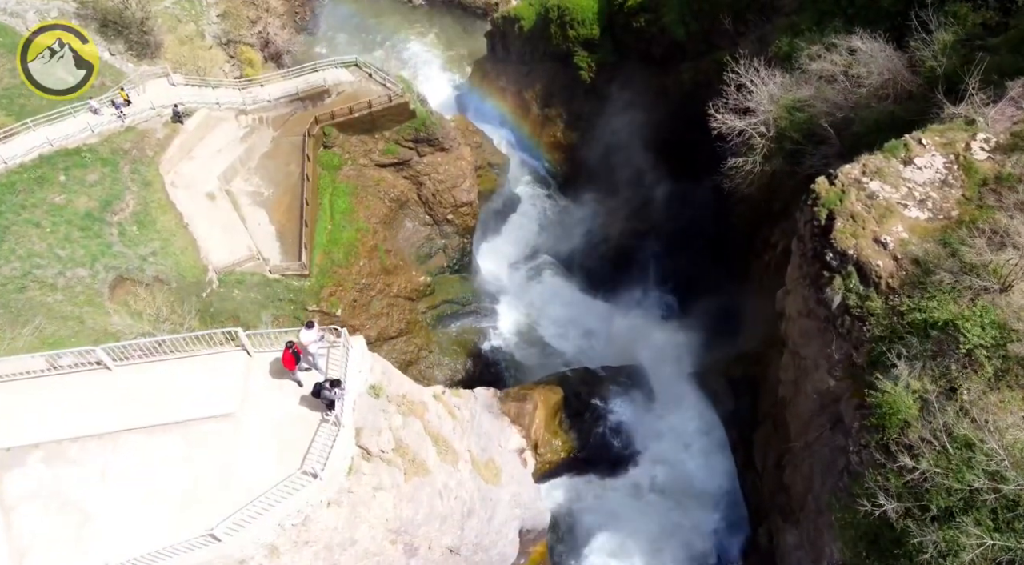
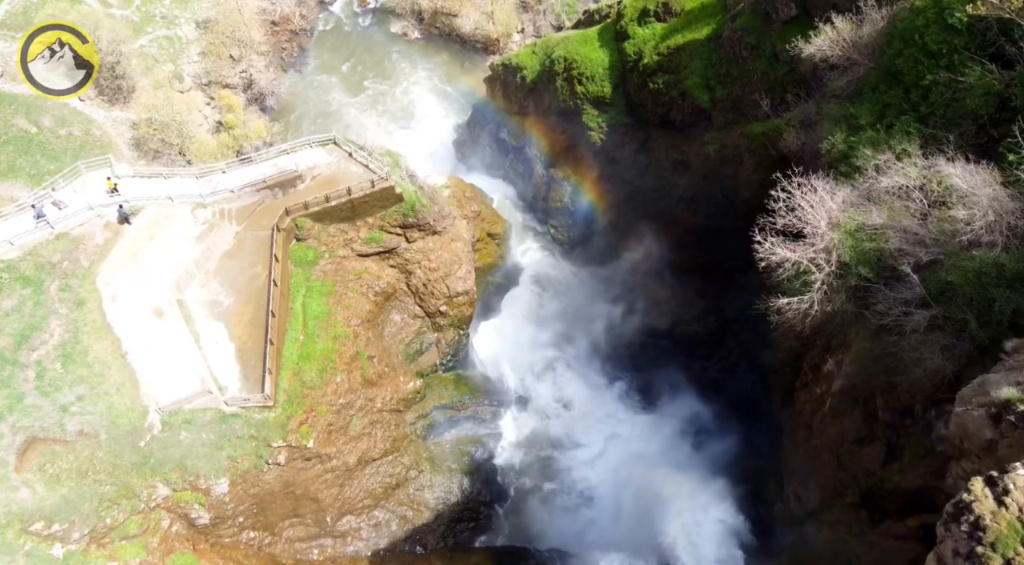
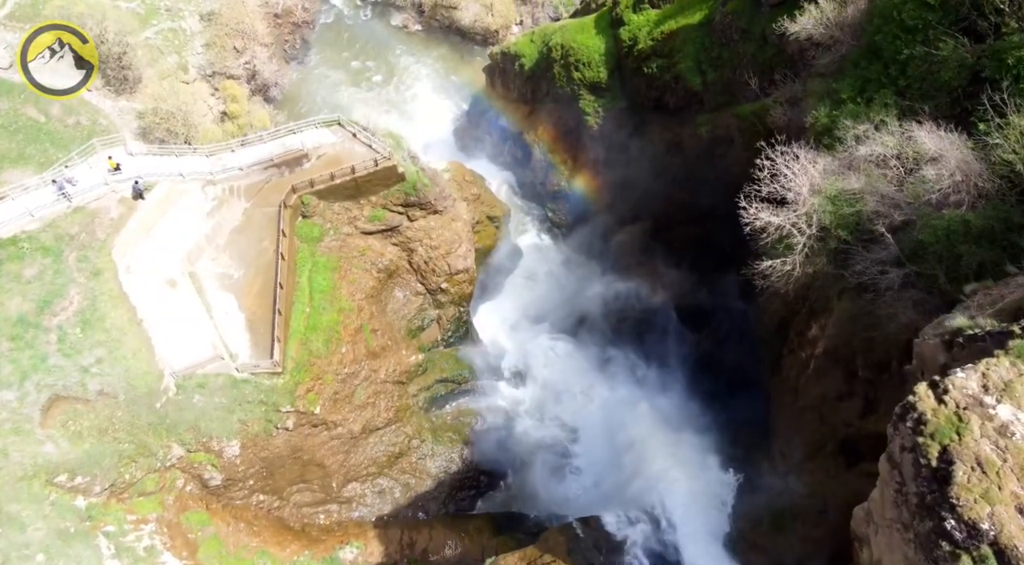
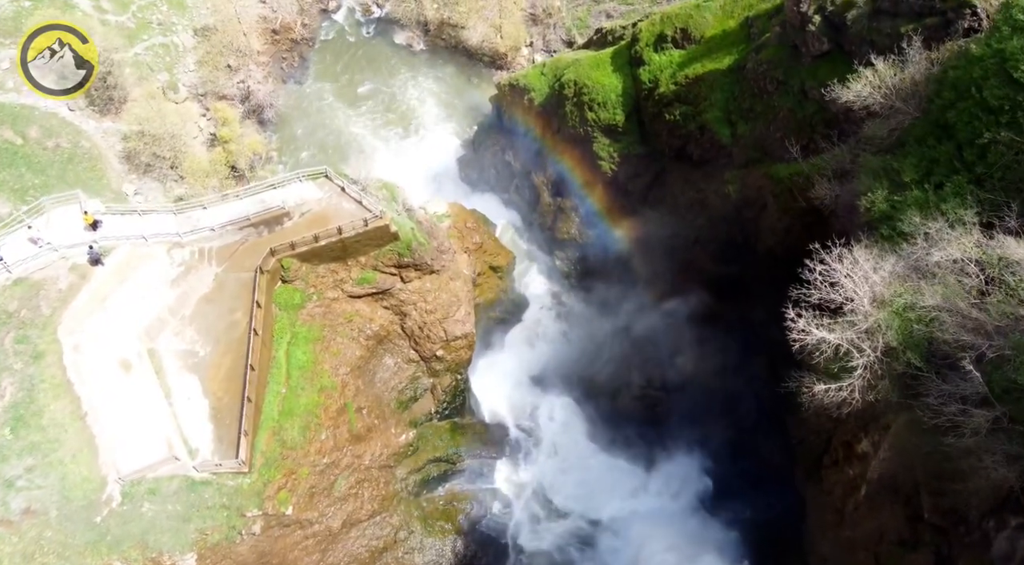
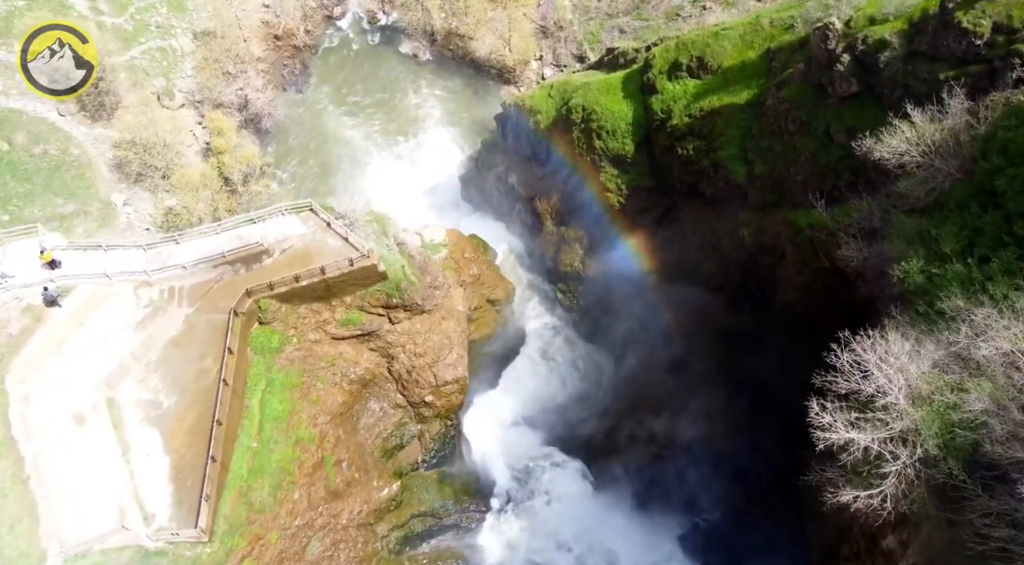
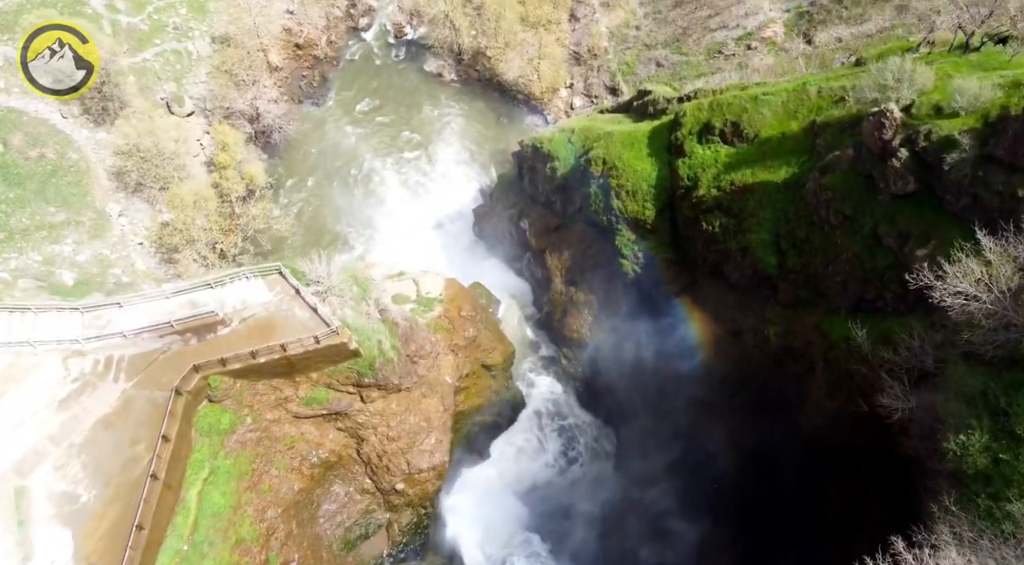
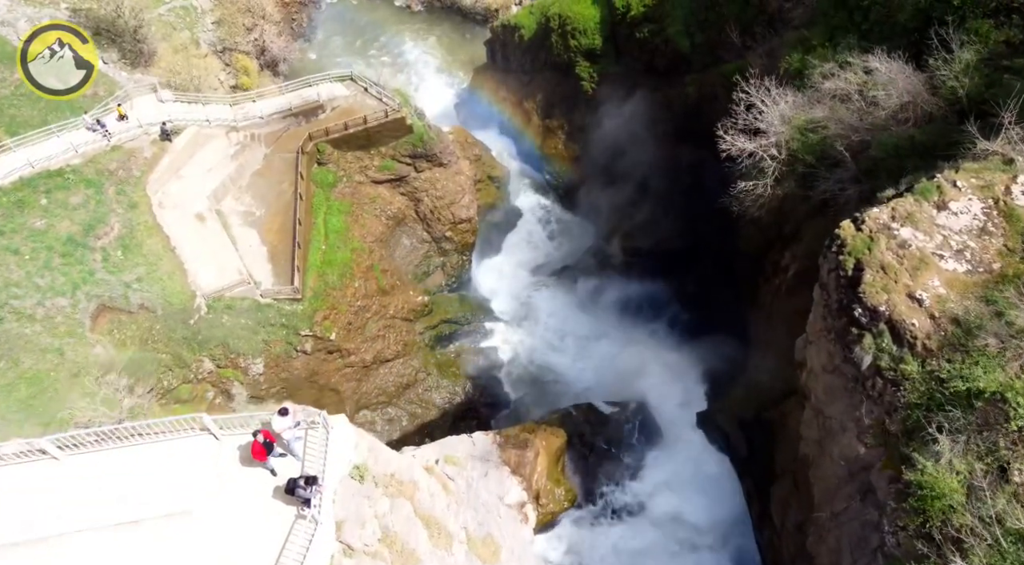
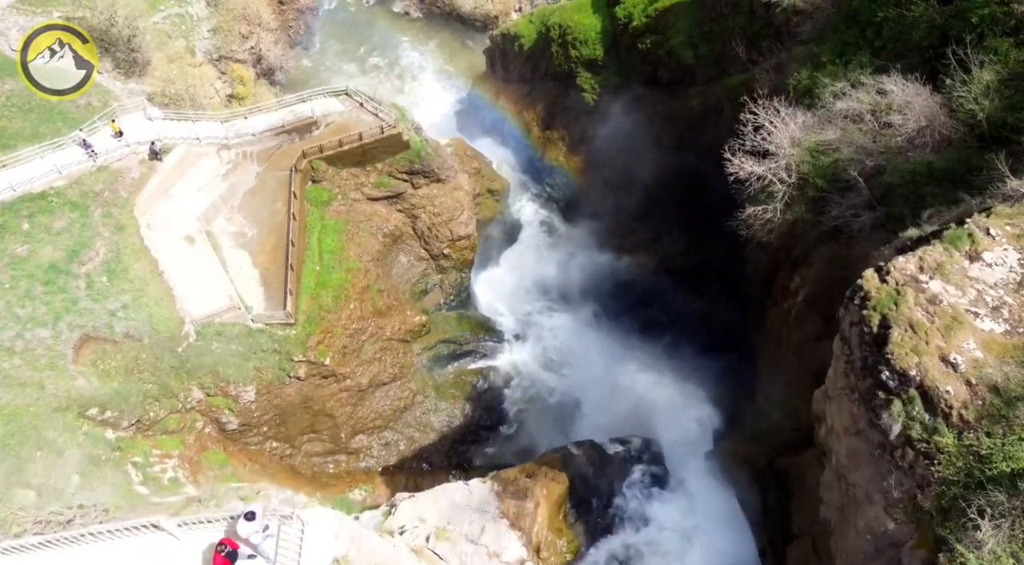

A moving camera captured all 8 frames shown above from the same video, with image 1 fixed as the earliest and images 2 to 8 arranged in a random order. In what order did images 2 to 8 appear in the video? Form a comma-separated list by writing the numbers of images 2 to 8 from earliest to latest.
7, 8, 3, 2, 4, 5, 6
